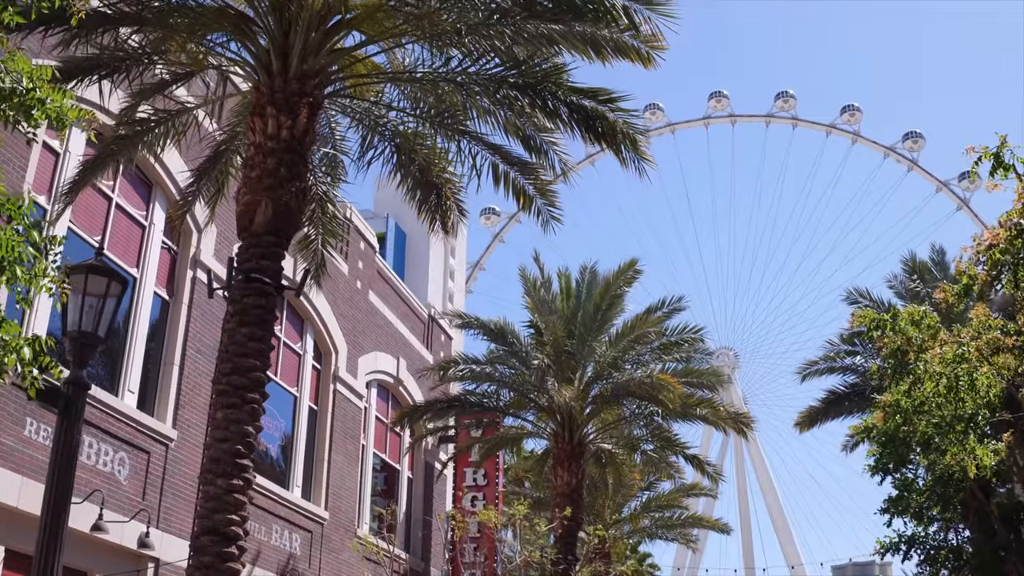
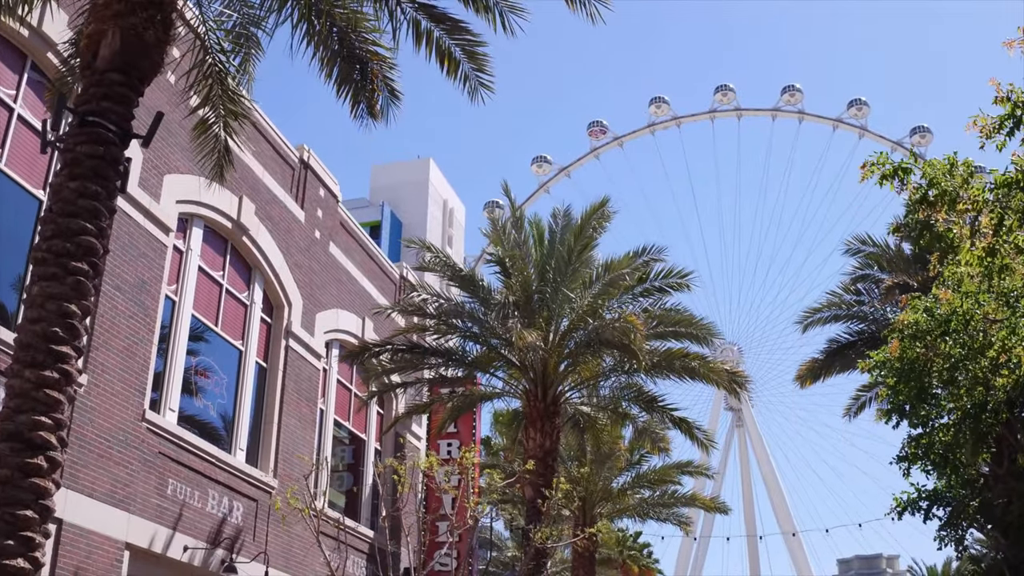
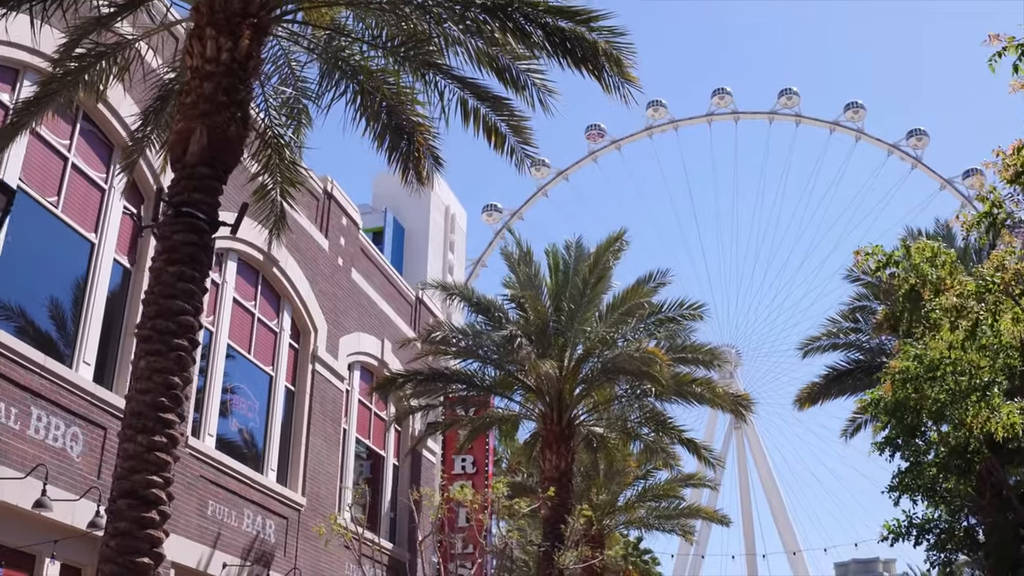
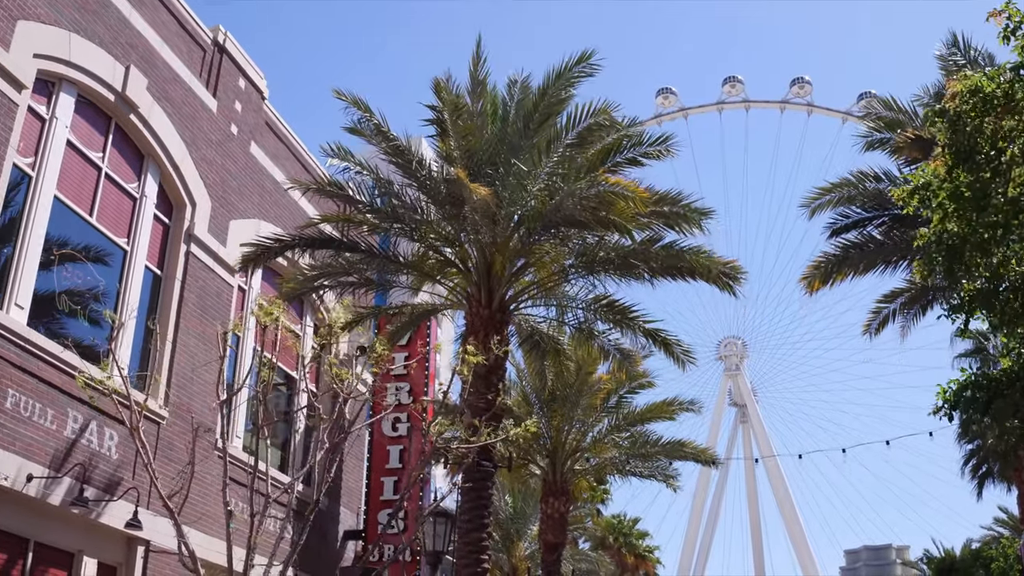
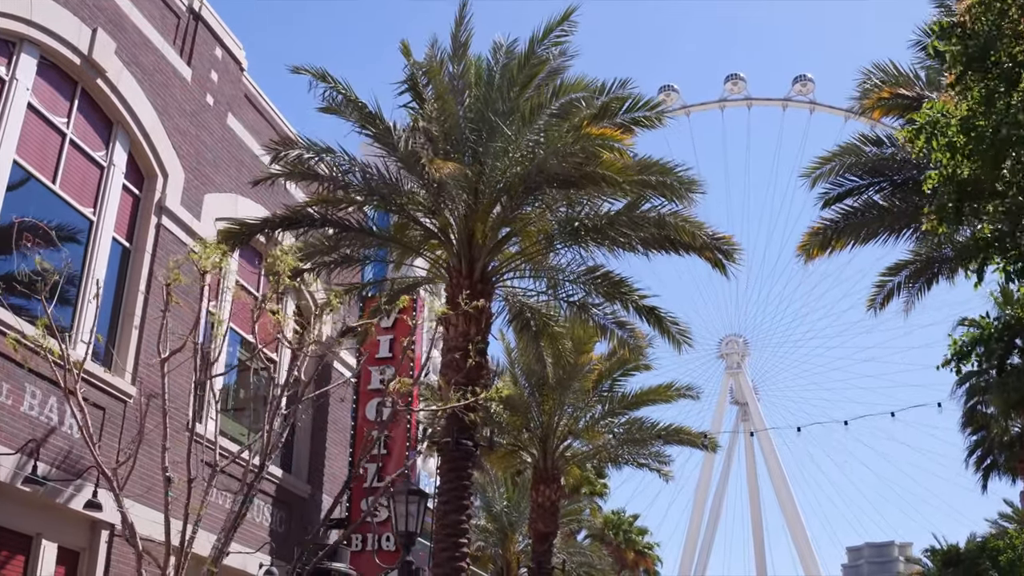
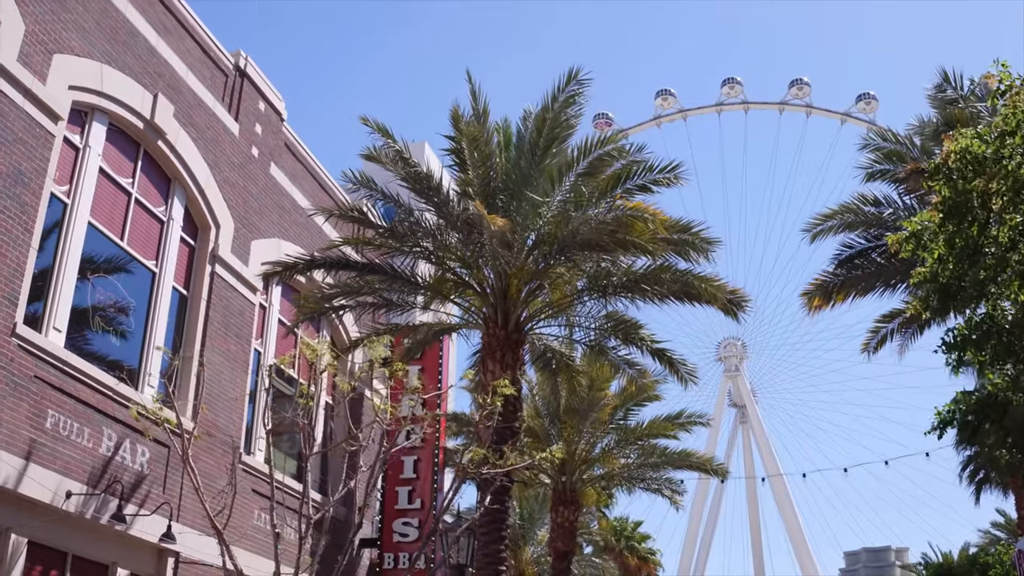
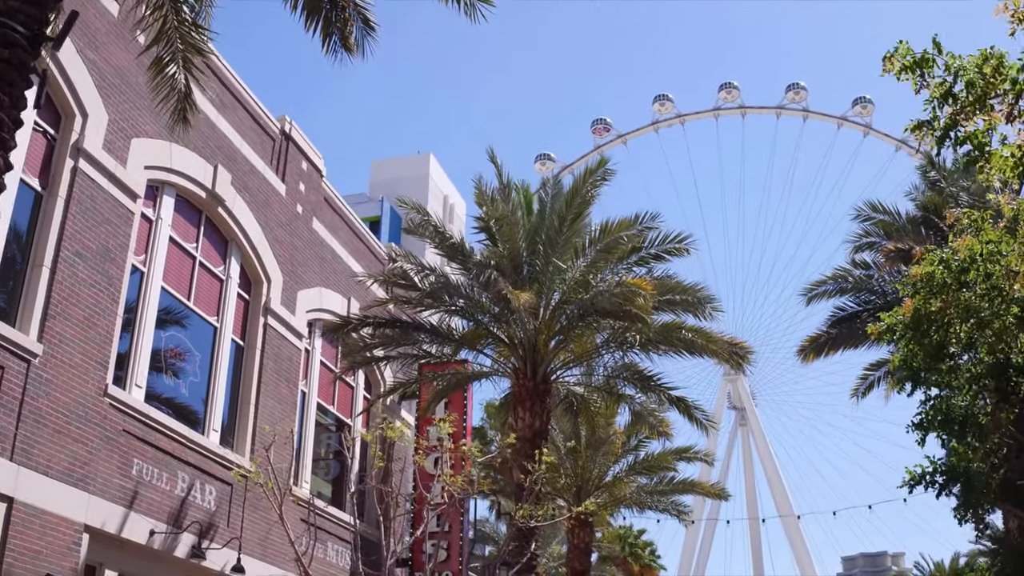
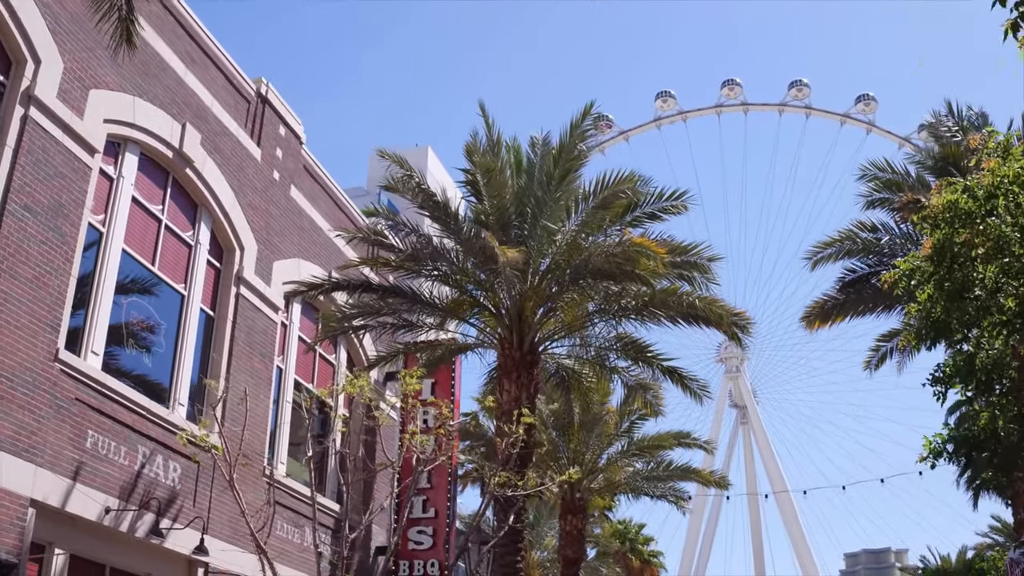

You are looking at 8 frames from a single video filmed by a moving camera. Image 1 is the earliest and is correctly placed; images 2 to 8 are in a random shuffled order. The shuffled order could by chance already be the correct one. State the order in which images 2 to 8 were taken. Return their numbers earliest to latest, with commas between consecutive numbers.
3, 2, 7, 8, 6, 4, 5
